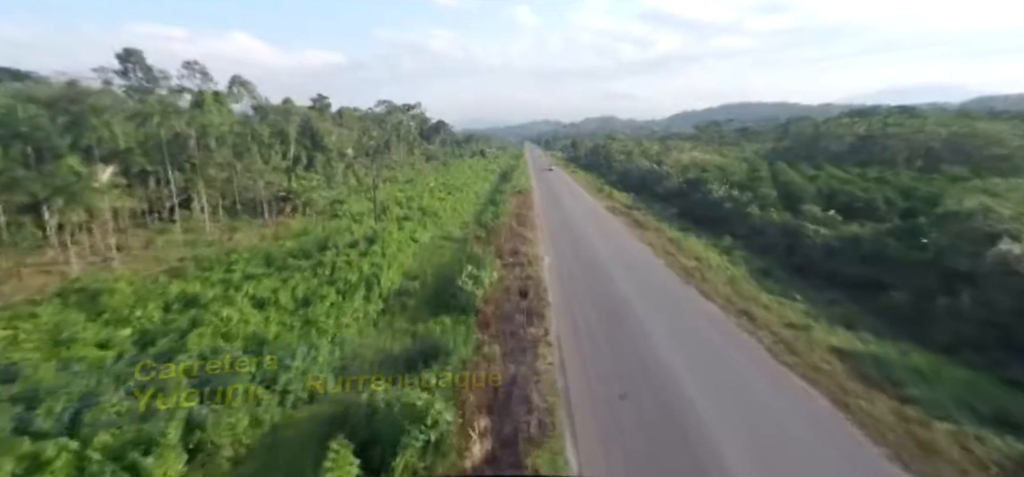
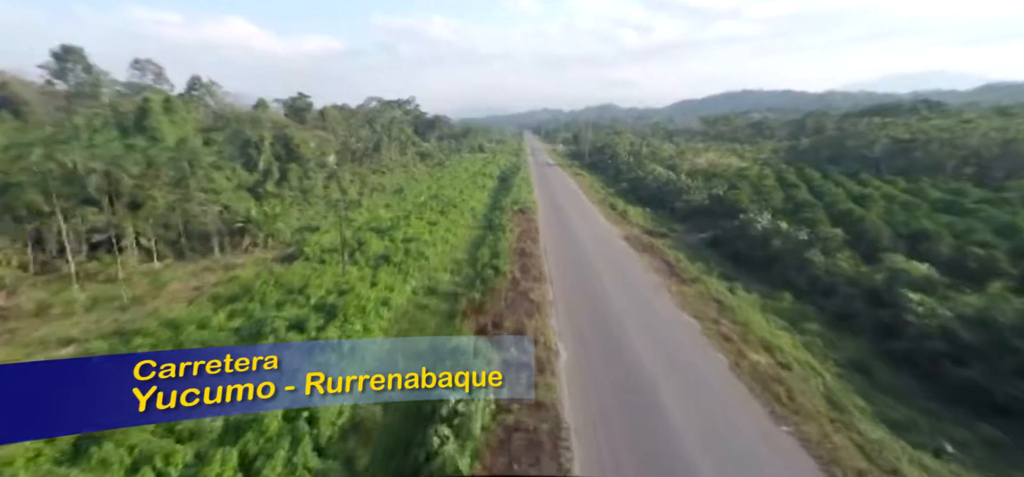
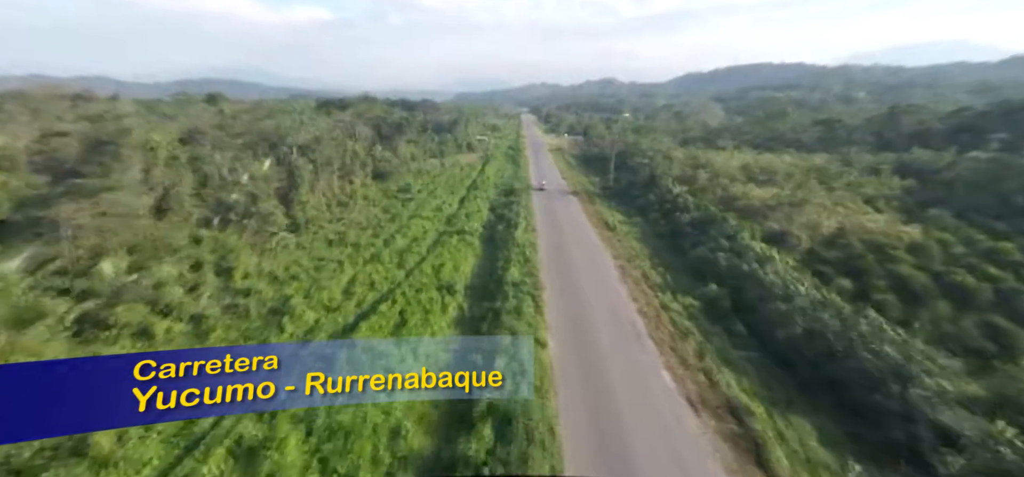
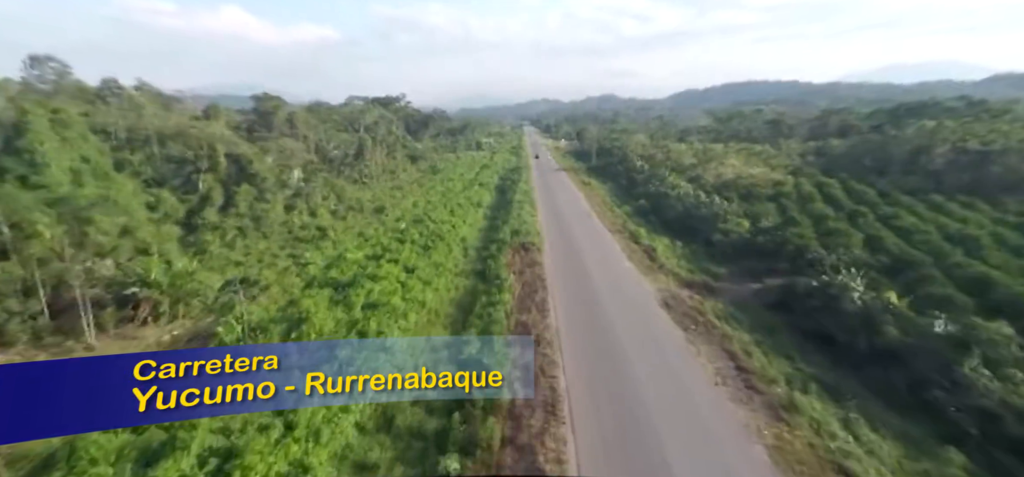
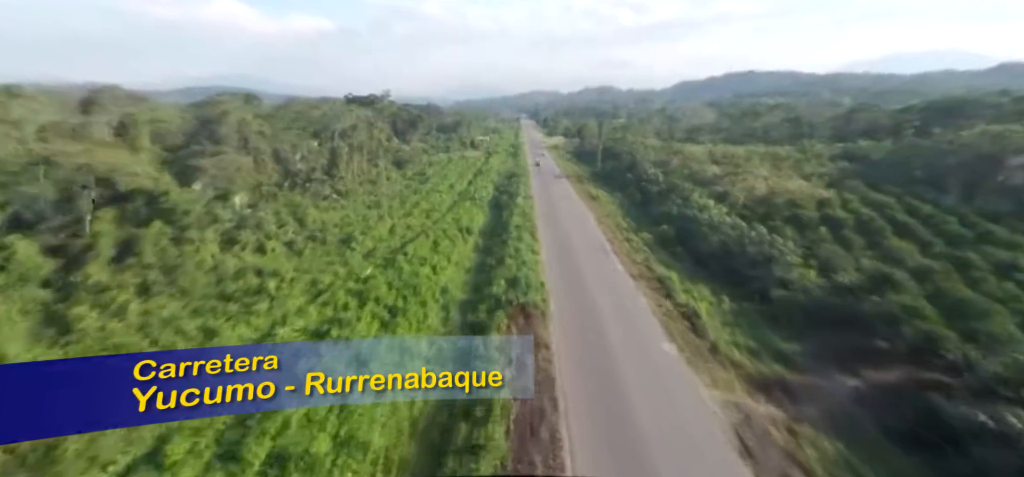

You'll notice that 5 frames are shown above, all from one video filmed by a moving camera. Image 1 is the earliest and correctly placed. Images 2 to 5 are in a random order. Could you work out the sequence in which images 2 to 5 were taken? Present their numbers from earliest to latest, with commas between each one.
2, 4, 5, 3
